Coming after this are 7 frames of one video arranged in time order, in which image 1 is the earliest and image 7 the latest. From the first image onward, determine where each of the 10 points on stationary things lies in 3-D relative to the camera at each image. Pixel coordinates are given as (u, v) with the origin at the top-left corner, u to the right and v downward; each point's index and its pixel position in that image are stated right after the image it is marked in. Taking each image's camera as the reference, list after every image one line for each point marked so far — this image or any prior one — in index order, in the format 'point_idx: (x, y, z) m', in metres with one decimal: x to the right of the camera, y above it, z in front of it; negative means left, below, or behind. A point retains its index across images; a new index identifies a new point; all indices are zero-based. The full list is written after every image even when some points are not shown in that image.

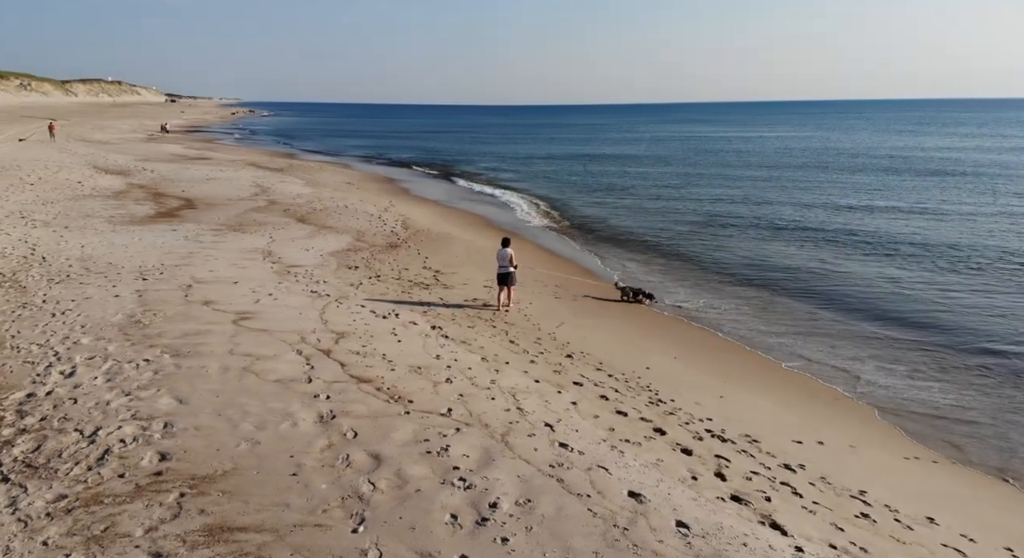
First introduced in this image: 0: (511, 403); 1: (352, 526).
0: (0.0, -1.3, +6.1) m
1: (-1.0, -1.6, +3.9) m
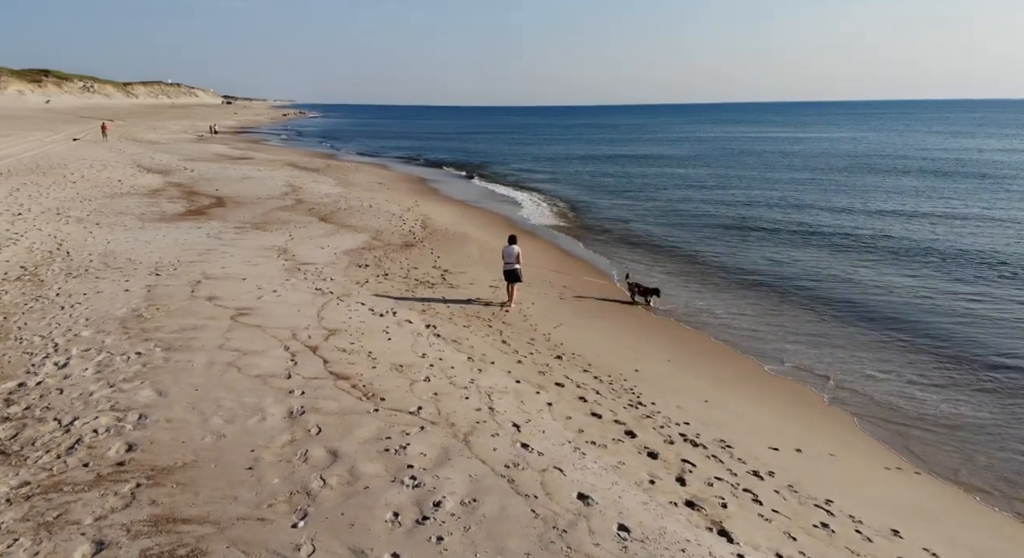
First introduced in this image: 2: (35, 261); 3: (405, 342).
0: (-0.3, -1.2, +6.1) m
1: (-1.4, -1.6, +3.9) m
2: (-12.1, +0.5, +15.4) m
3: (-1.5, -0.9, +8.4) m
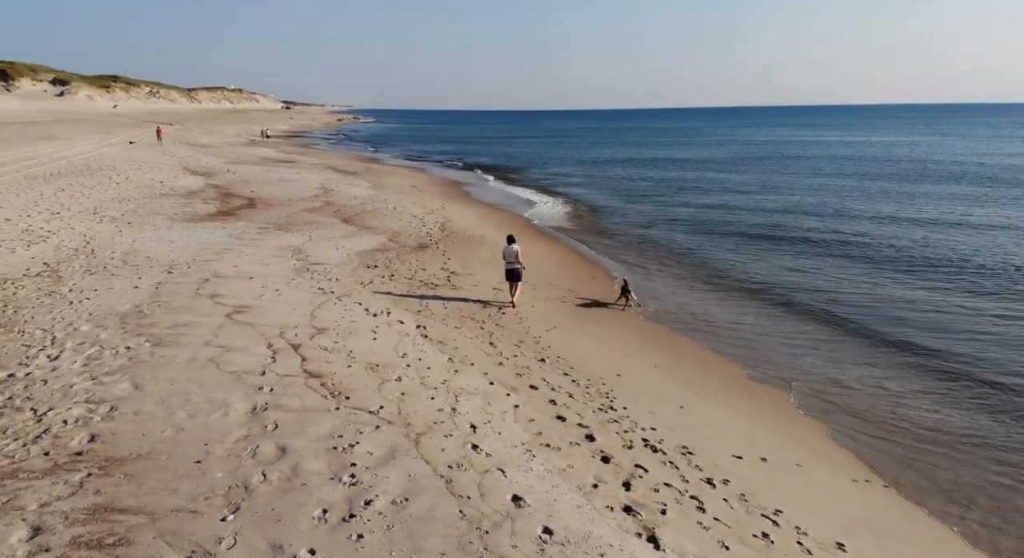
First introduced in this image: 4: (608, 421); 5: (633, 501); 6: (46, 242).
0: (-0.6, -1.2, +6.1) m
1: (-1.9, -1.5, +3.9) m
2: (-11.9, +0.6, +16.0) m
3: (-1.7, -0.9, +8.5) m
4: (+1.0, -1.4, +6.1) m
5: (+0.9, -1.6, +4.4) m
6: (-13.2, +1.1, +17.5) m
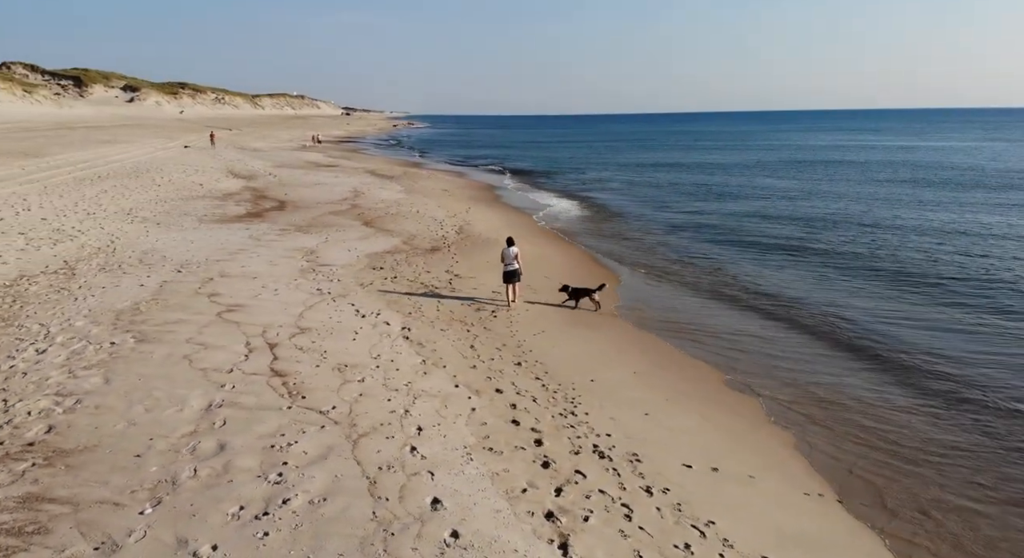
0: (-1.1, -1.3, +6.1) m
1: (-2.5, -1.5, +4.0) m
2: (-11.9, +0.6, +16.6) m
3: (-2.1, -0.9, +8.6) m
4: (+0.5, -1.5, +6.1) m
5: (+0.3, -1.6, +4.3) m
6: (-13.1, +1.2, +18.1) m
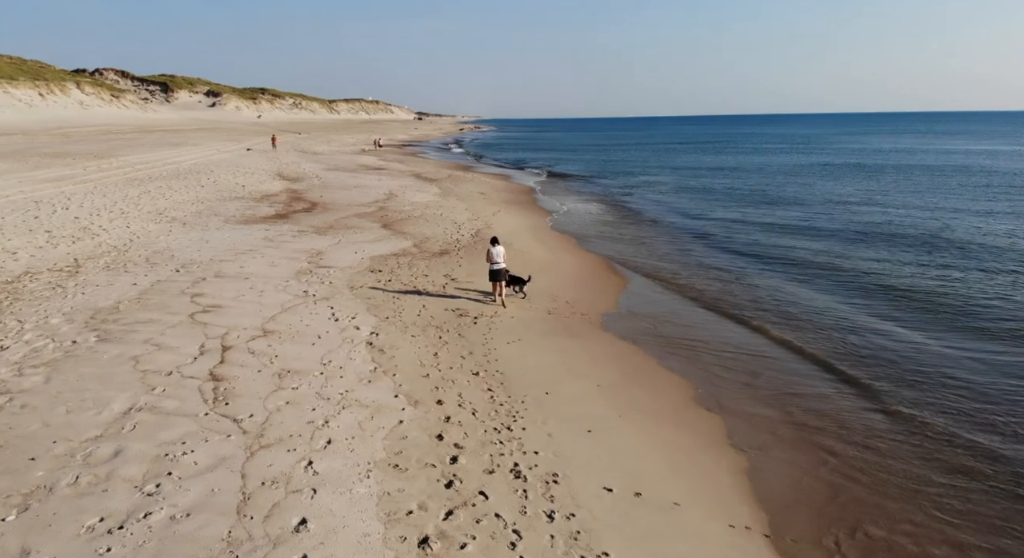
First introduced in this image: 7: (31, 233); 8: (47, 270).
0: (-1.8, -1.3, +5.9) m
1: (-3.3, -1.5, +3.9) m
2: (-11.9, +0.7, +17.1) m
3: (-2.6, -1.0, +8.4) m
4: (-0.2, -1.6, +5.8) m
5: (-0.5, -1.7, +4.1) m
6: (-13.0, +1.3, +18.7) m
7: (-14.4, +1.4, +18.2) m
8: (-10.9, +0.2, +14.1) m
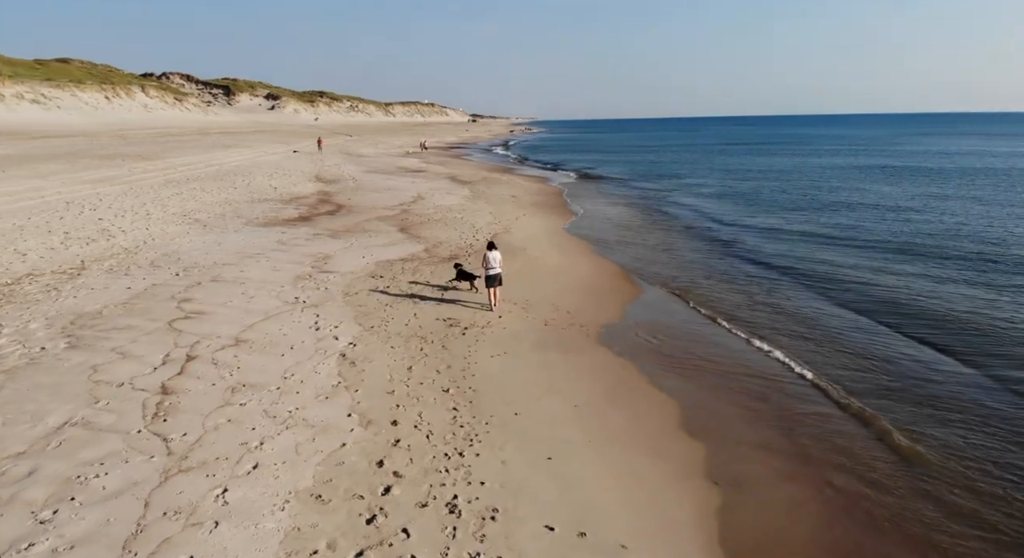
0: (-2.3, -1.4, +5.6) m
1: (-3.9, -1.6, +3.7) m
2: (-11.8, +0.7, +17.3) m
3: (-3.0, -1.1, +8.2) m
4: (-0.7, -1.7, +5.4) m
5: (-1.1, -1.8, +3.7) m
6: (-12.8, +1.2, +18.9) m
7: (-14.2, +1.4, +18.5) m
8: (-11.0, +0.2, +14.2) m
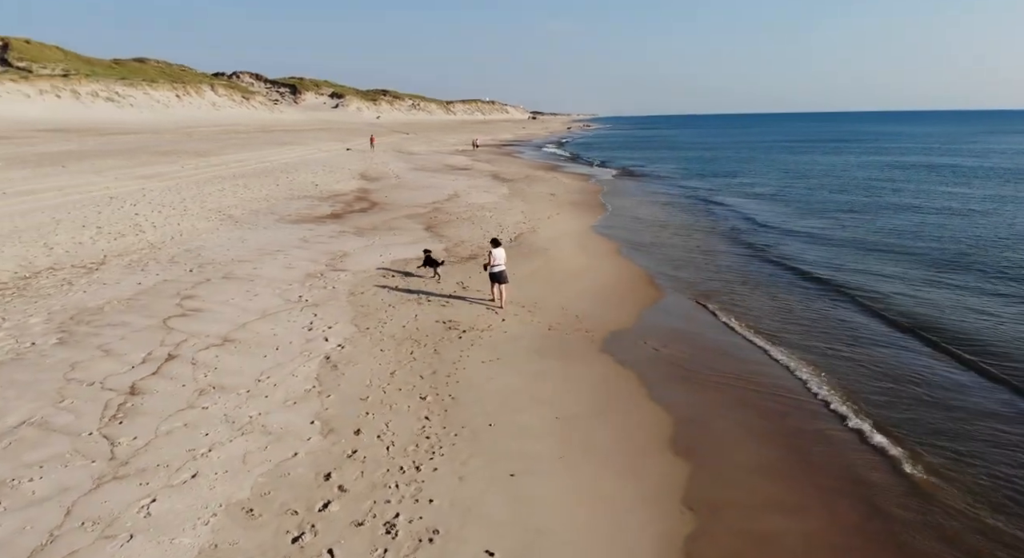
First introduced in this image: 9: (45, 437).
0: (-2.7, -1.5, +5.5) m
1: (-4.4, -1.6, +3.7) m
2: (-11.4, +0.8, +17.7) m
3: (-3.2, -1.1, +8.1) m
4: (-1.1, -1.8, +5.2) m
5: (-1.6, -1.9, +3.6) m
6: (-12.3, +1.4, +19.4) m
7: (-13.8, +1.6, +19.1) m
8: (-10.8, +0.3, +14.6) m
9: (-4.0, -1.4, +5.2) m
